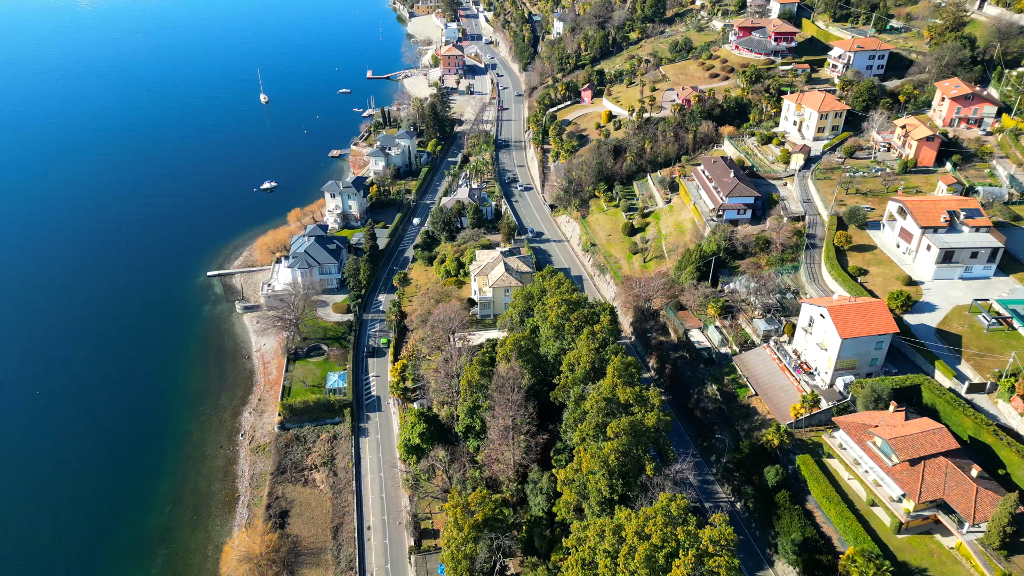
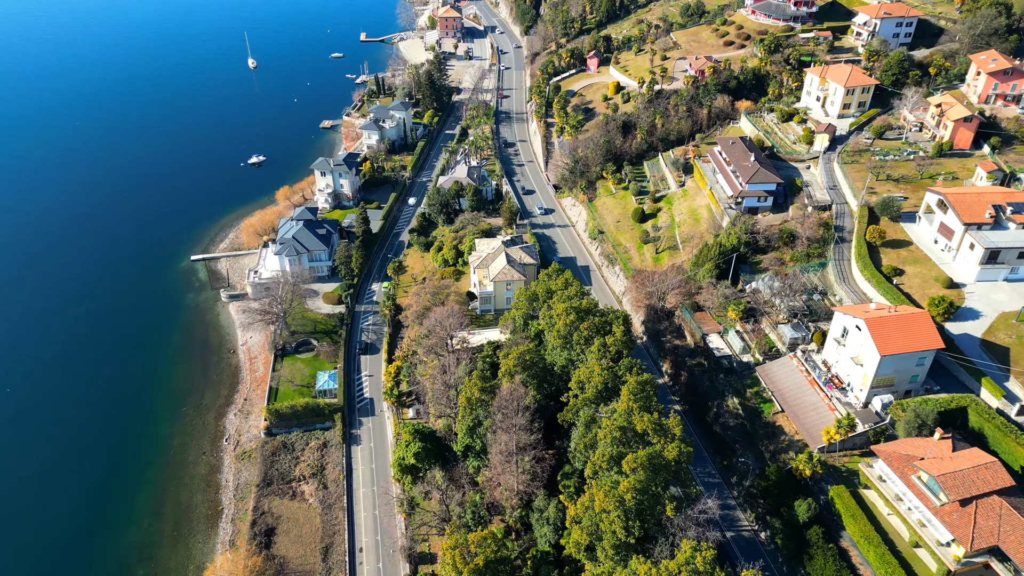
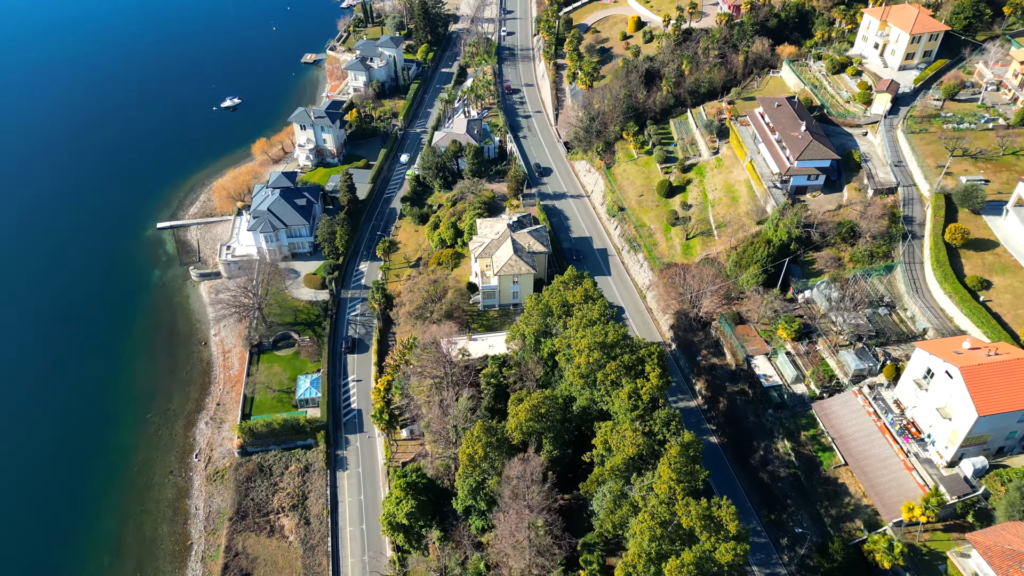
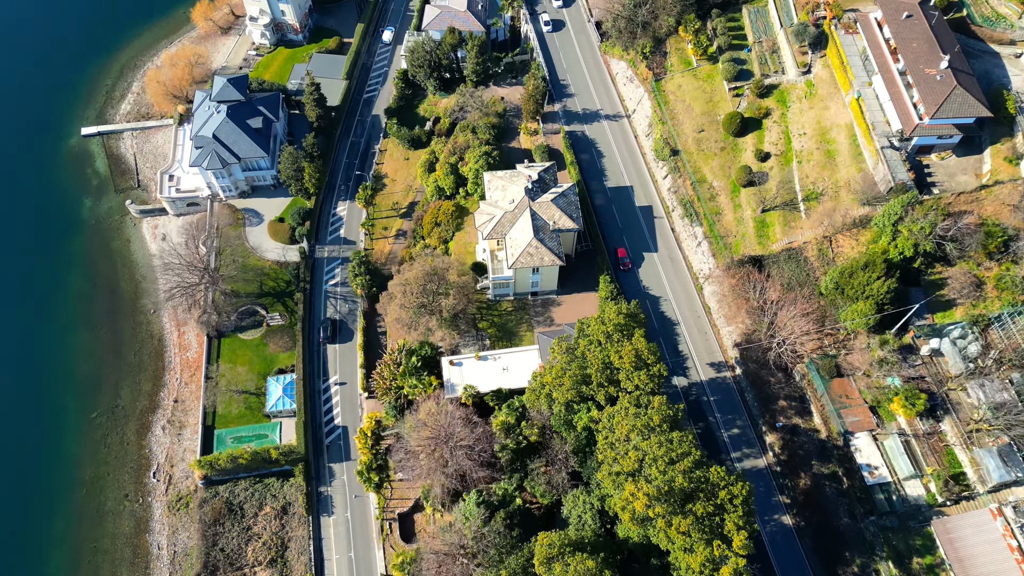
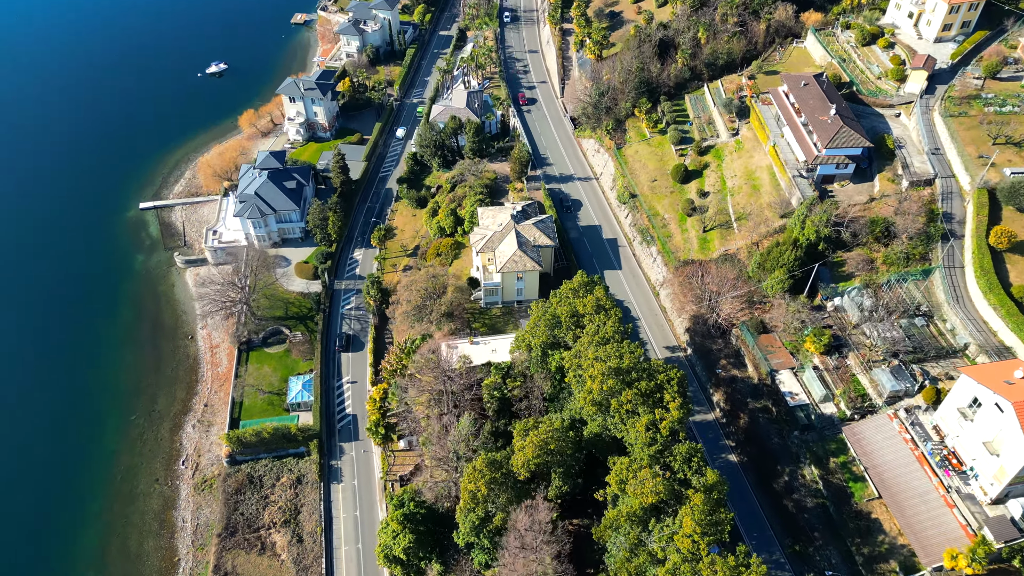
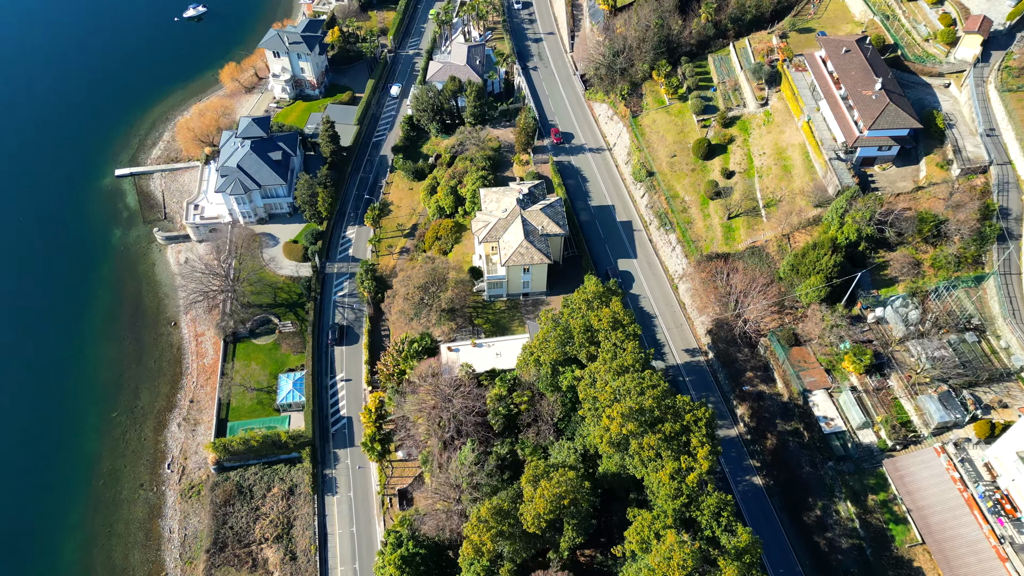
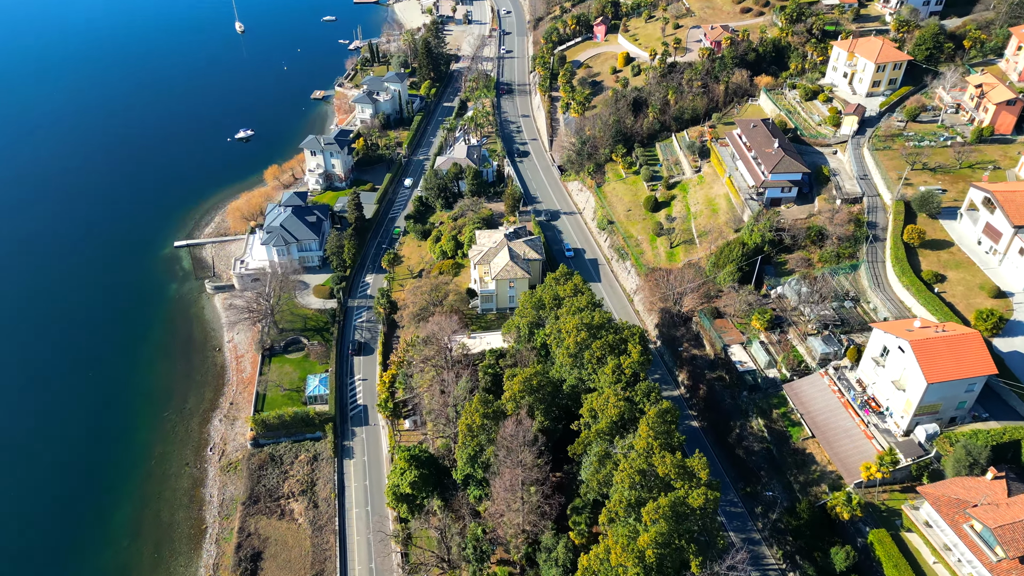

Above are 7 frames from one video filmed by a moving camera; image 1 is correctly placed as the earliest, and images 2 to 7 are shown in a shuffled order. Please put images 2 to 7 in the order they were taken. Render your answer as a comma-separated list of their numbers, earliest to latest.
2, 7, 3, 5, 6, 4
